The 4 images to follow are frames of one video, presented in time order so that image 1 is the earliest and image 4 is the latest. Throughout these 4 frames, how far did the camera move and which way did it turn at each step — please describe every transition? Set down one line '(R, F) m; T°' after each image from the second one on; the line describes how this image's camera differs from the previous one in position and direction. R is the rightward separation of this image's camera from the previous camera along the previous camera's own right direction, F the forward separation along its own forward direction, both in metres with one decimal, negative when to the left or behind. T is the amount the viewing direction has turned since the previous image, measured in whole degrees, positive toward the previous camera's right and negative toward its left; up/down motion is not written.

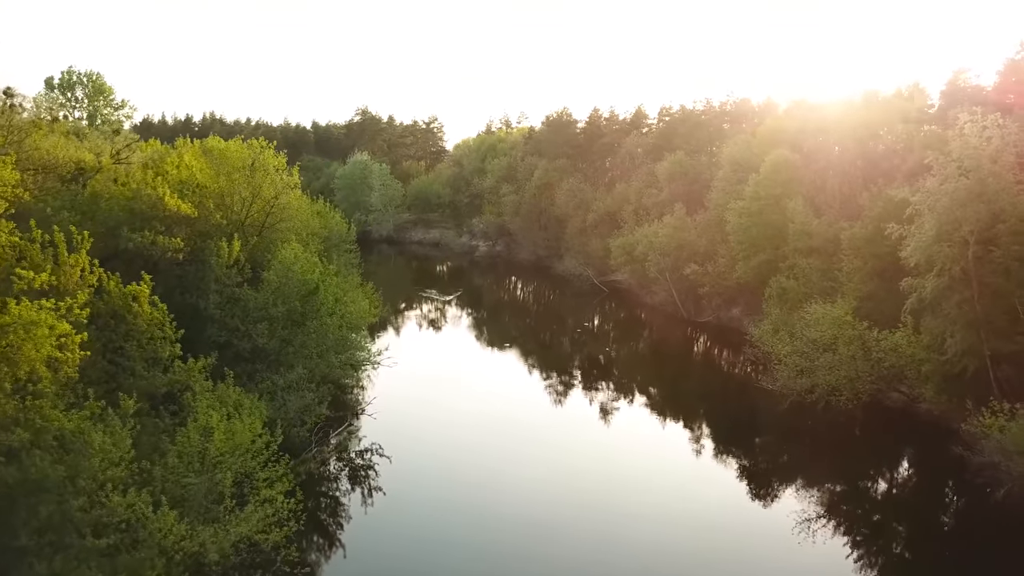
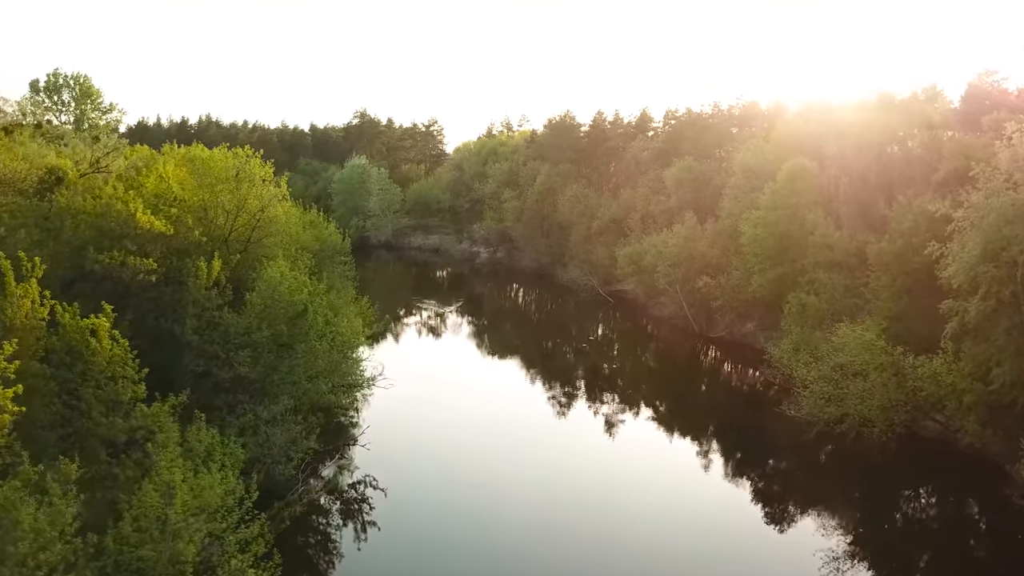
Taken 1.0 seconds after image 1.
(-0.2, +1.9) m; 0°
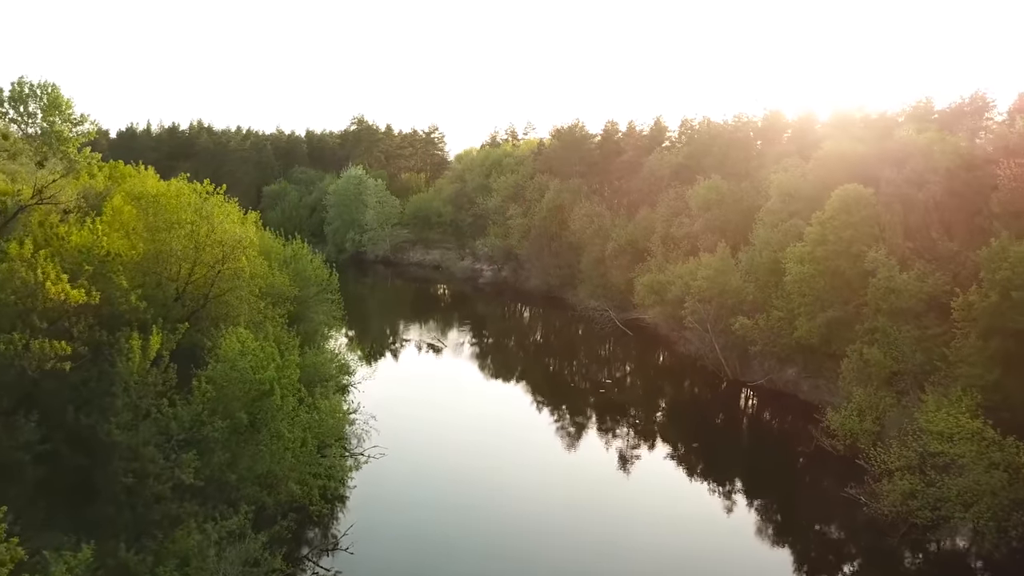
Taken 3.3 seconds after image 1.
(-0.5, +4.5) m; 0°
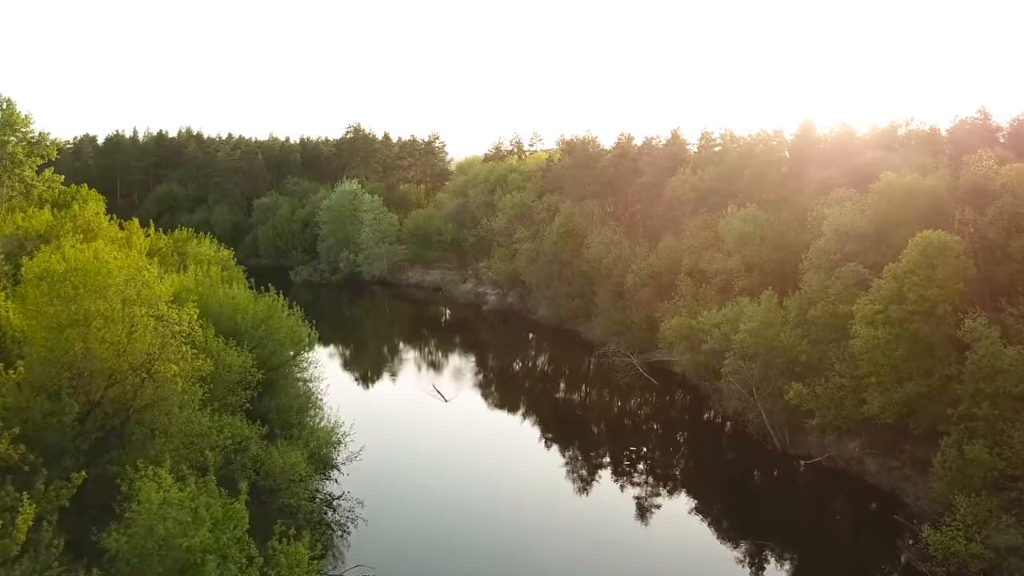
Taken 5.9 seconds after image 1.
(-0.5, +5.1) m; 0°
